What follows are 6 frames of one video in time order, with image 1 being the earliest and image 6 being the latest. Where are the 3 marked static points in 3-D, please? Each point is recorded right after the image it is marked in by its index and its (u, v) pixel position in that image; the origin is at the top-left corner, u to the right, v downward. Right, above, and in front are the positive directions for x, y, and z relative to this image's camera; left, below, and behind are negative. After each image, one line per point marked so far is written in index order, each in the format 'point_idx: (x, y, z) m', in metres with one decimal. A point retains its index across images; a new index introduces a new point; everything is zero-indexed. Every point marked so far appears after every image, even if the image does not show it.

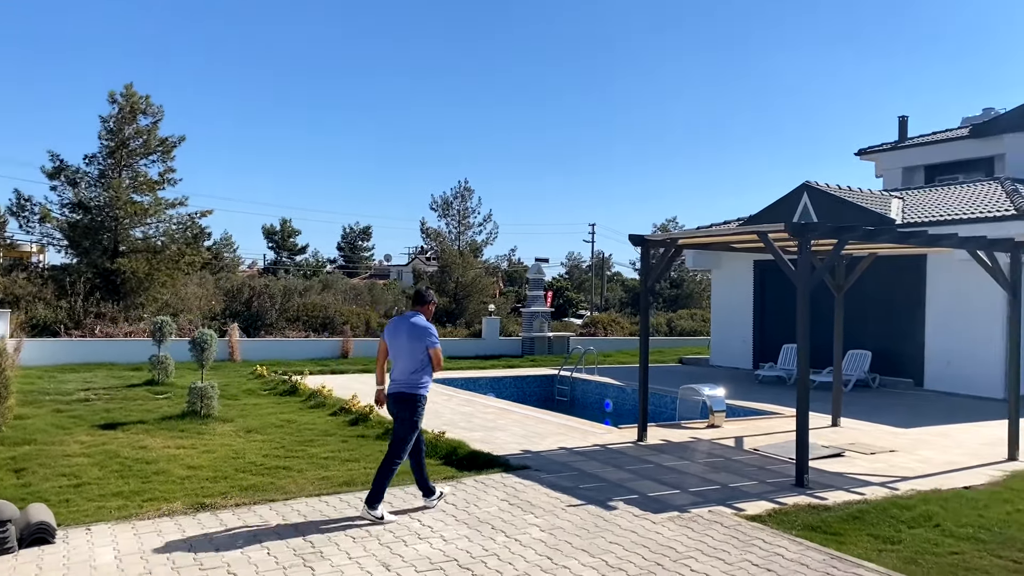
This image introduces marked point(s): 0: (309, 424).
0: (-2.9, -1.9, +11.0) m
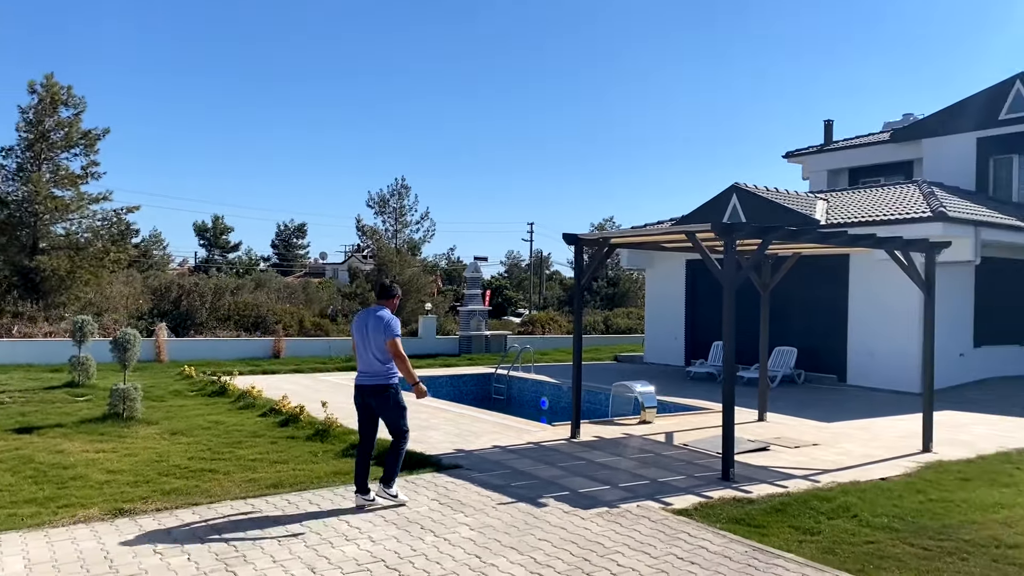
0: (-3.8, -1.9, +10.8) m
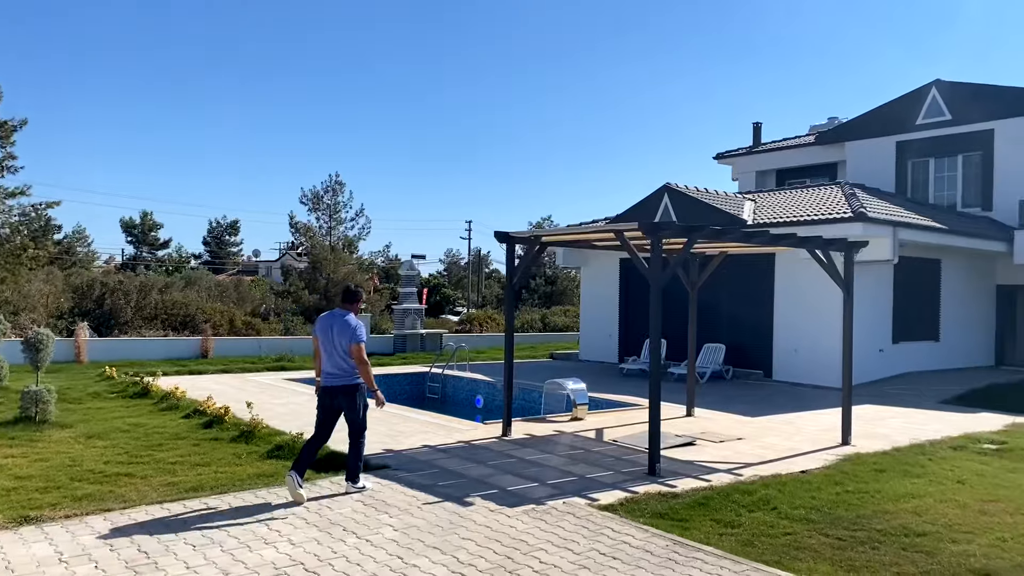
0: (-4.7, -1.8, +10.4) m
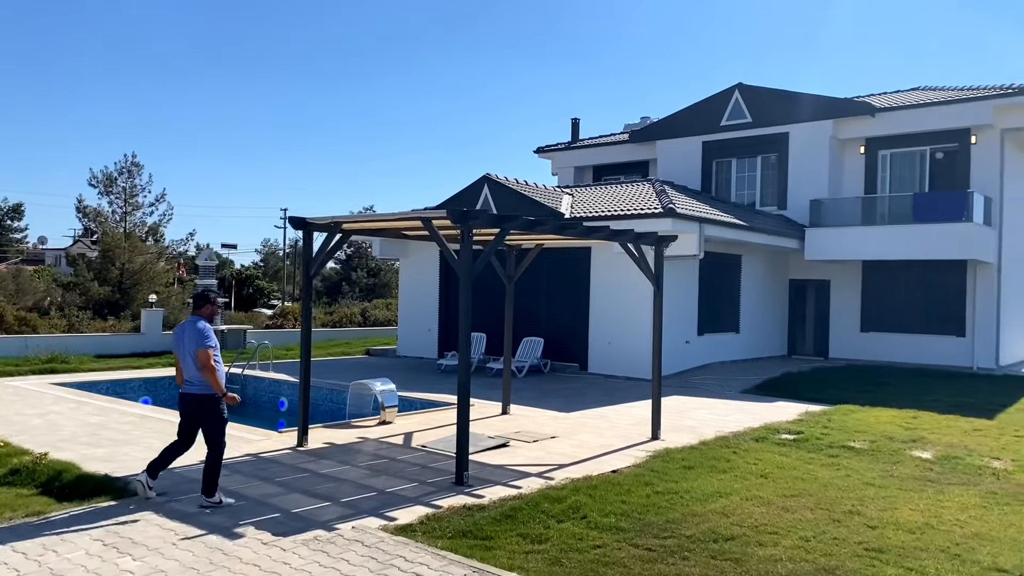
0: (-7.0, -1.7, +8.4) m
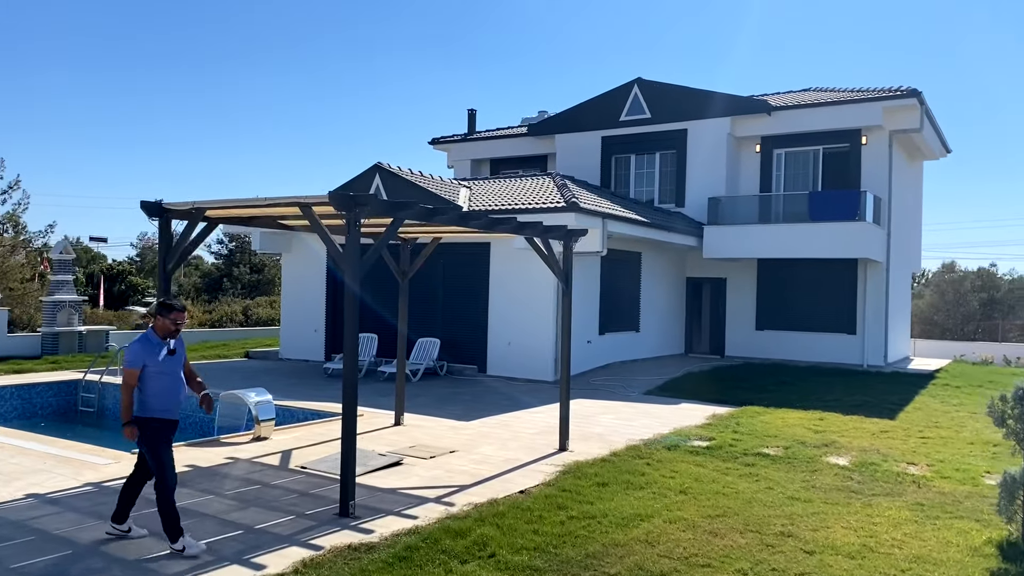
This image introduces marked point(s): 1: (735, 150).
0: (-7.9, -1.7, +6.5) m
1: (+5.4, +3.4, +19.2) m
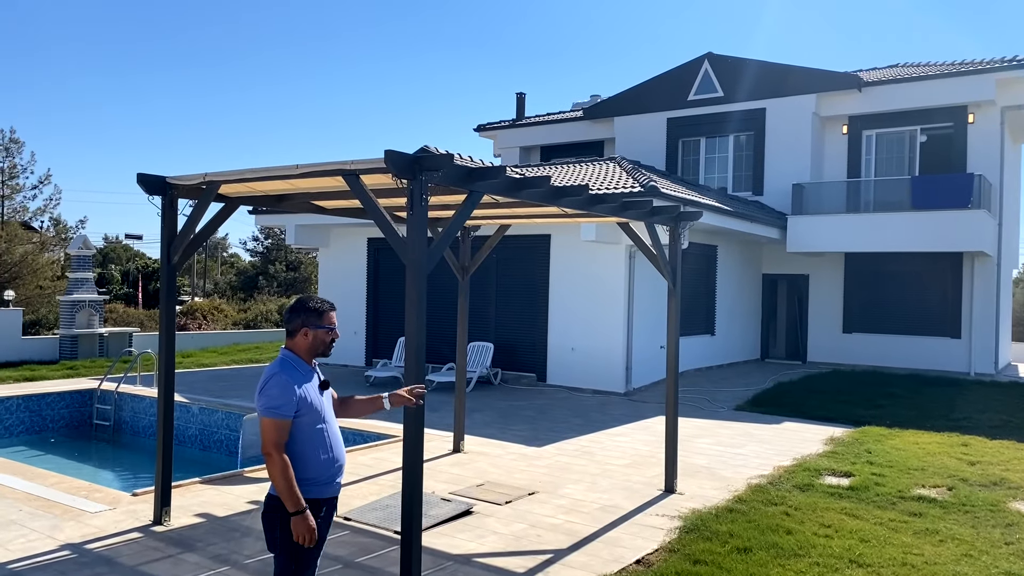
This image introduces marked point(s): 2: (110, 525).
0: (-7.2, -1.7, +5.0) m
1: (+6.7, +3.4, +17.2) m
2: (-2.9, -1.7, +5.7) m
